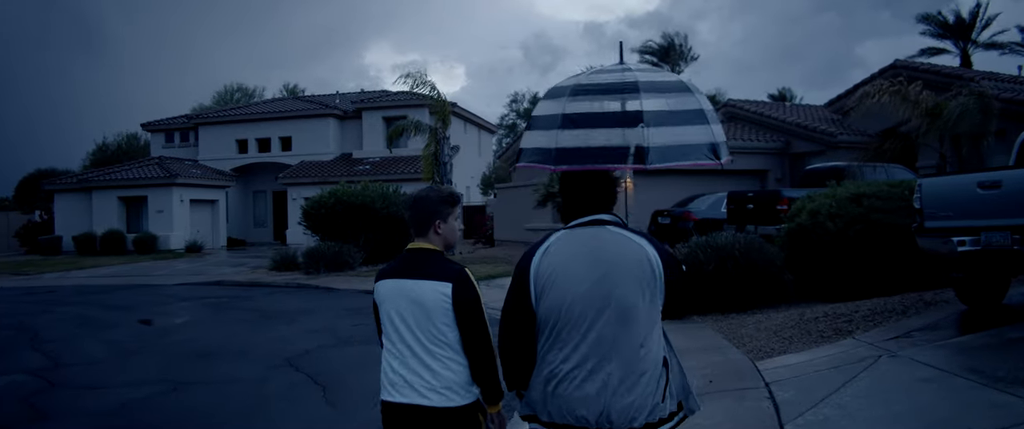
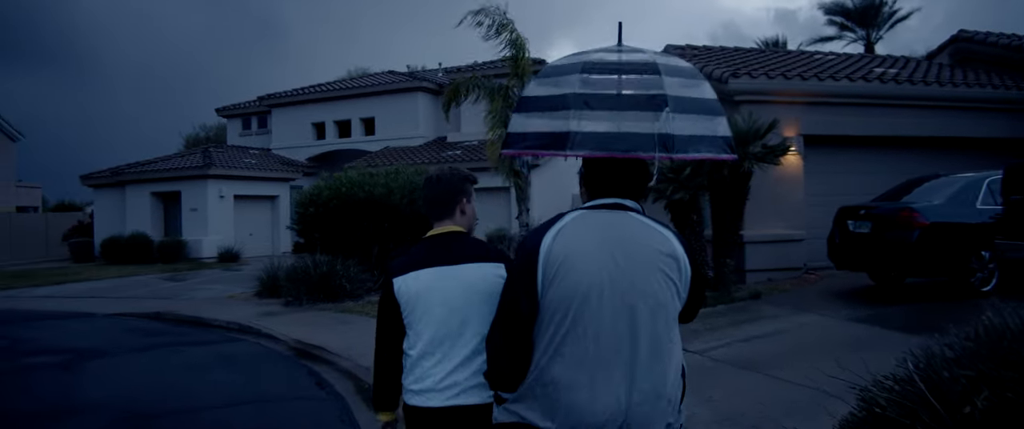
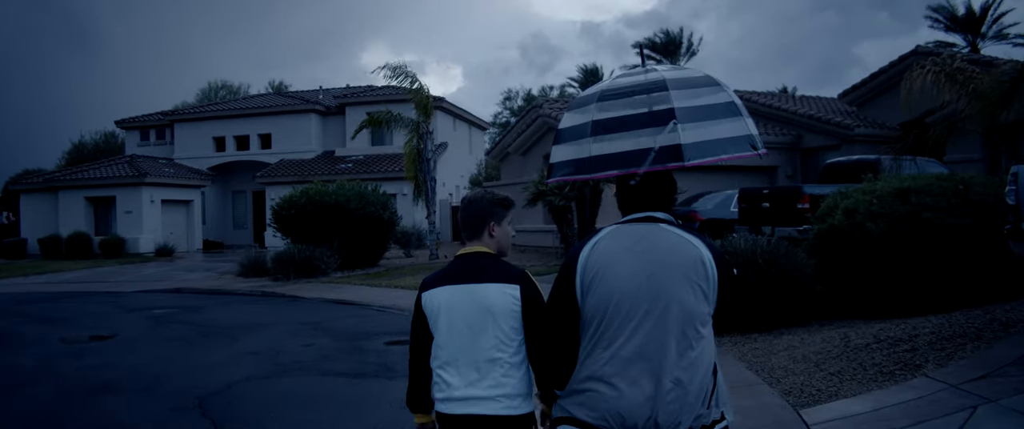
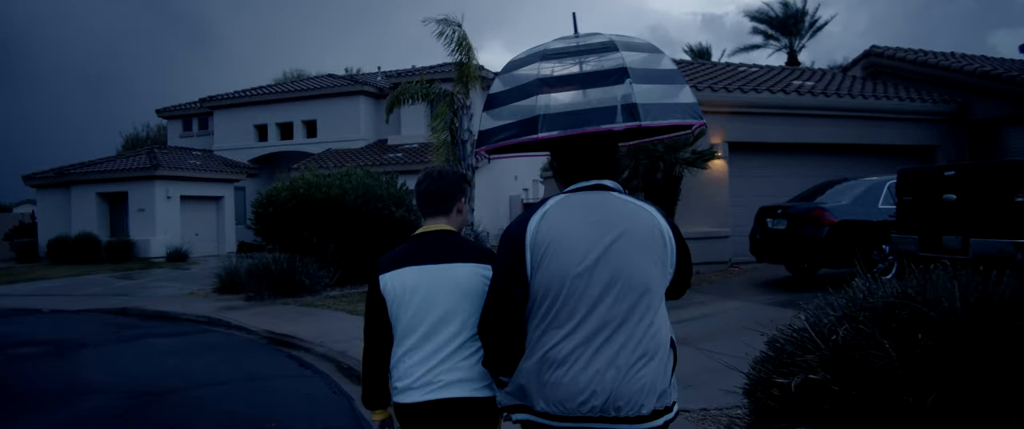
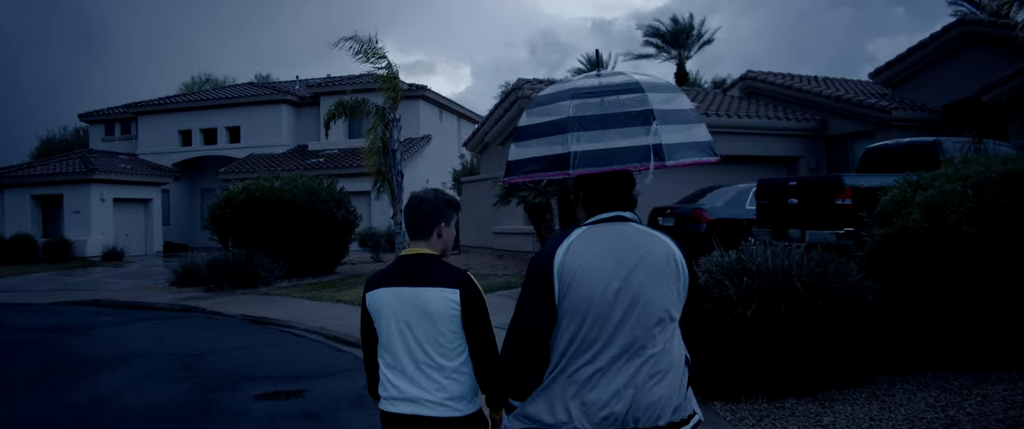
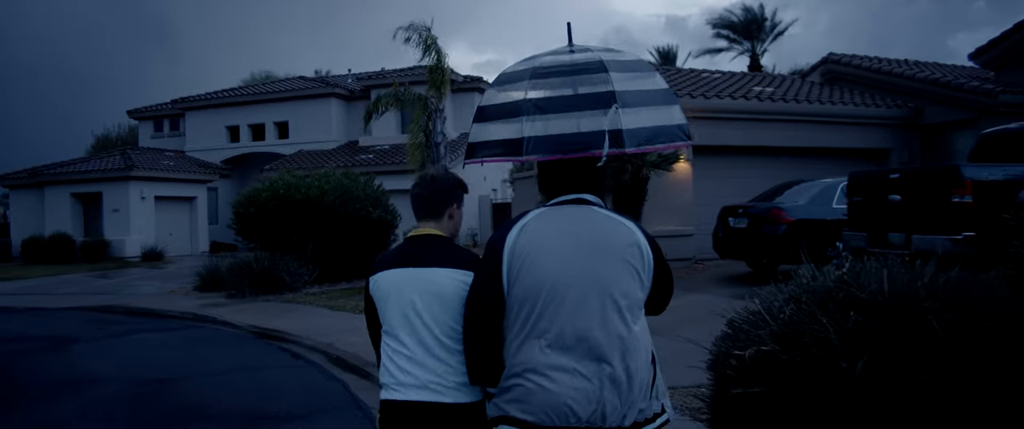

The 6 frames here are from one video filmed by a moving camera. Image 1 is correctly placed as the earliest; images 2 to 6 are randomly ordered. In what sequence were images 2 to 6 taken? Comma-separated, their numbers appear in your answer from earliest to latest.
3, 5, 6, 4, 2
